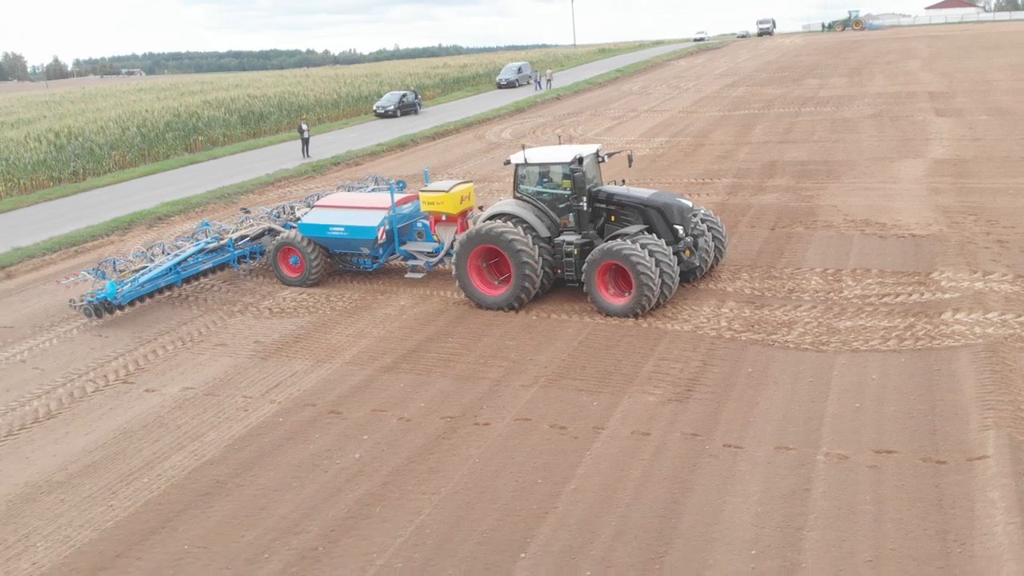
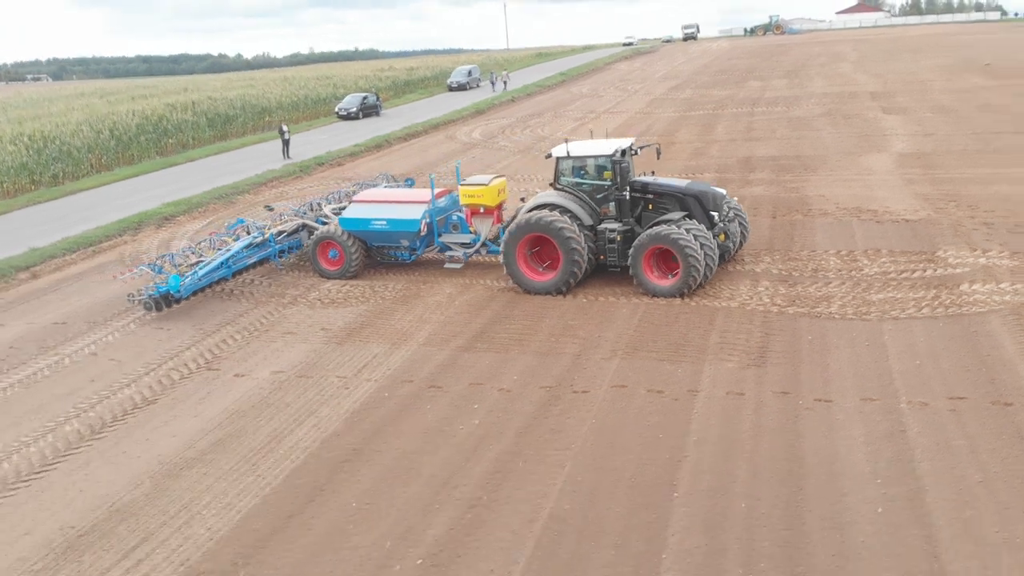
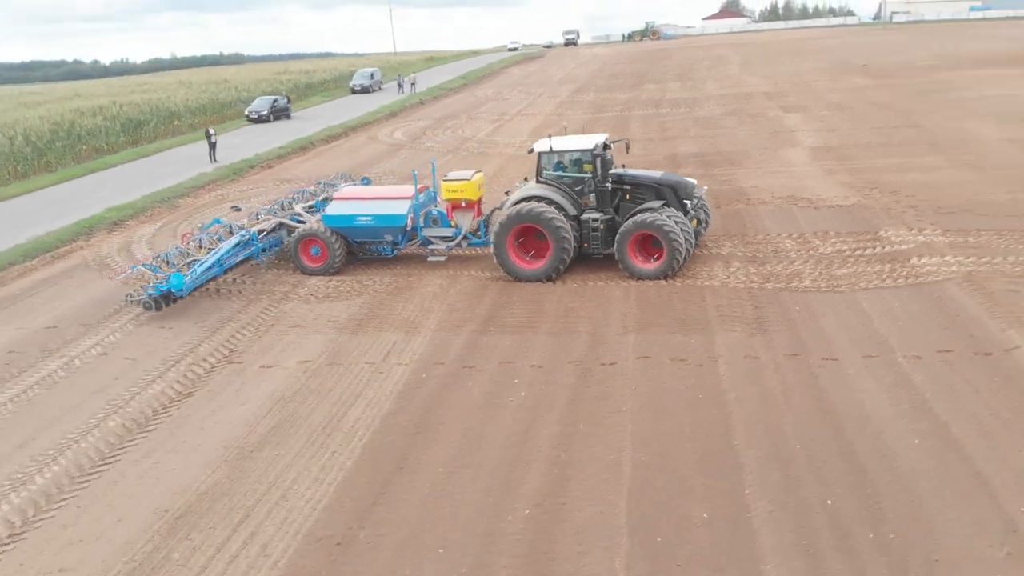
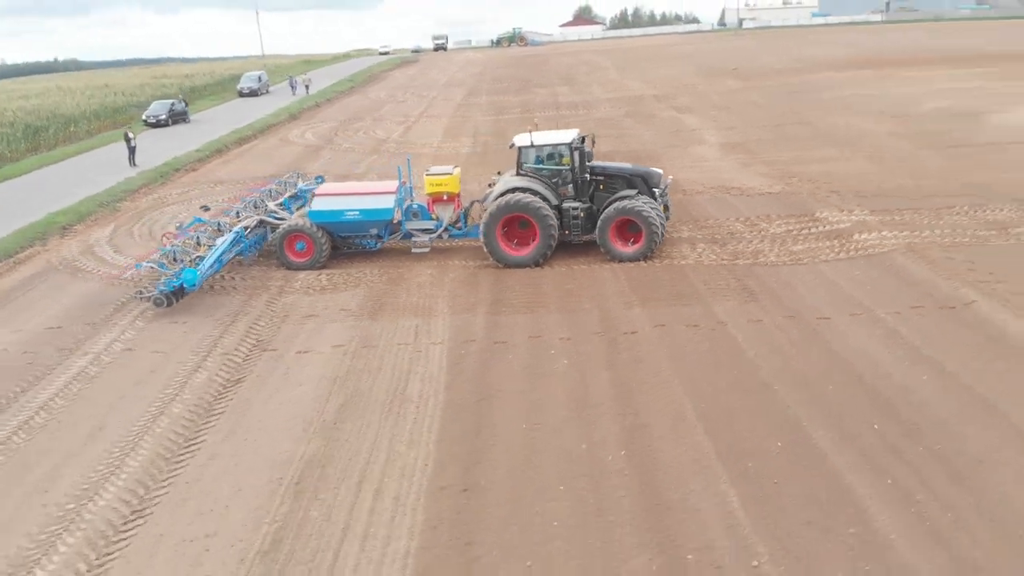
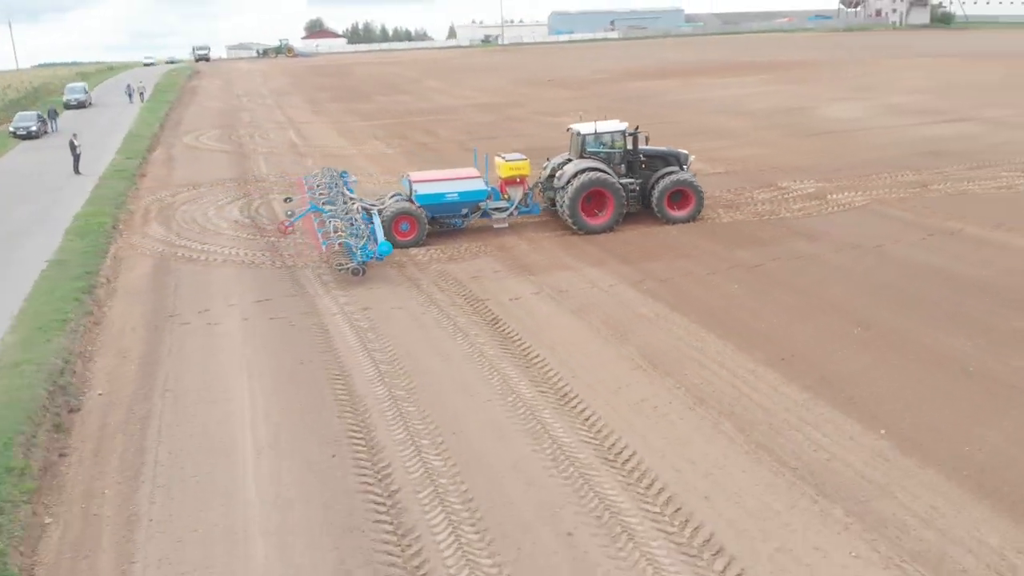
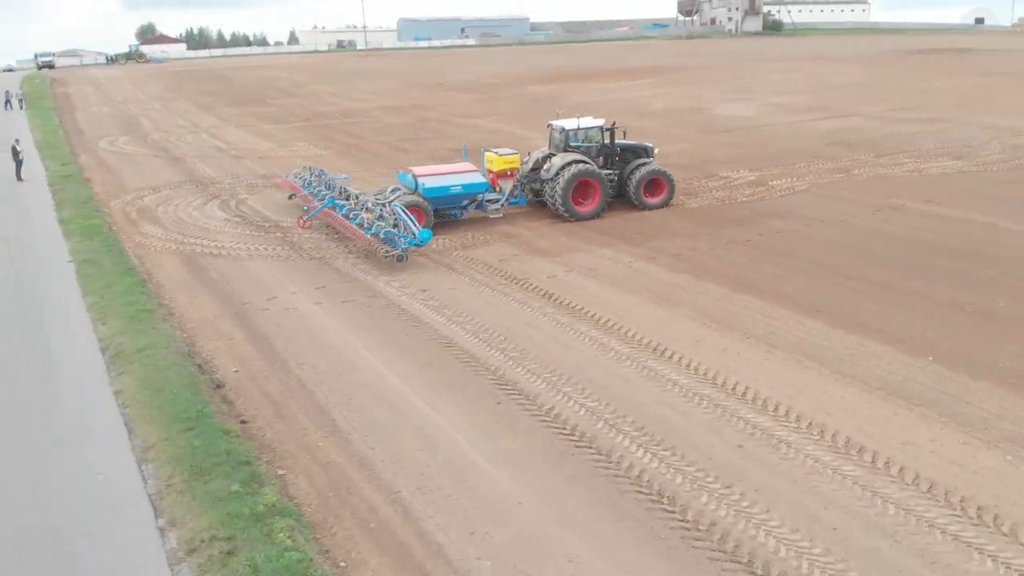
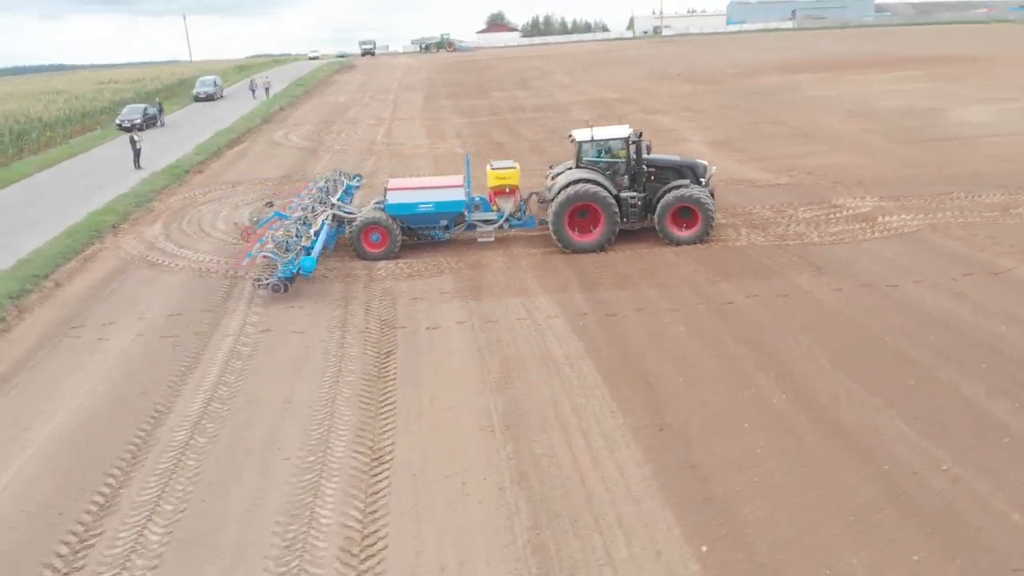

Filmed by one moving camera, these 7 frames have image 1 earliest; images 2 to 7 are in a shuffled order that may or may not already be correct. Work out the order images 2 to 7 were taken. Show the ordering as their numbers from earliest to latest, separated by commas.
2, 3, 4, 7, 5, 6
